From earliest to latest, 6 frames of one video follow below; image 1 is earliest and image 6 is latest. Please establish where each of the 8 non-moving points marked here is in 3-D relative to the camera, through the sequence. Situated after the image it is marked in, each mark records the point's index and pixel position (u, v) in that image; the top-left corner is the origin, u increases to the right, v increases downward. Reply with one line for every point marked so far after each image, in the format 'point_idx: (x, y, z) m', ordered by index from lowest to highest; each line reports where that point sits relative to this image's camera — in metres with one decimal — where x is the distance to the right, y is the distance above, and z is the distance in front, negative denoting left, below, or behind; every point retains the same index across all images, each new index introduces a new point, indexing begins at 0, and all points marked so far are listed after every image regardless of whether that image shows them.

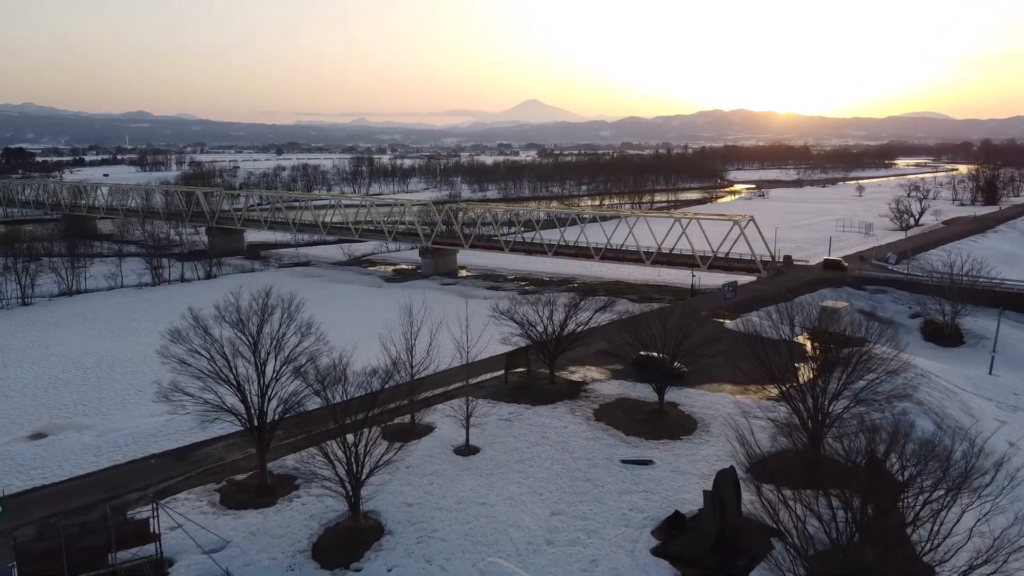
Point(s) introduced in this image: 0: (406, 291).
0: (-2.6, -0.6, +20.1) m
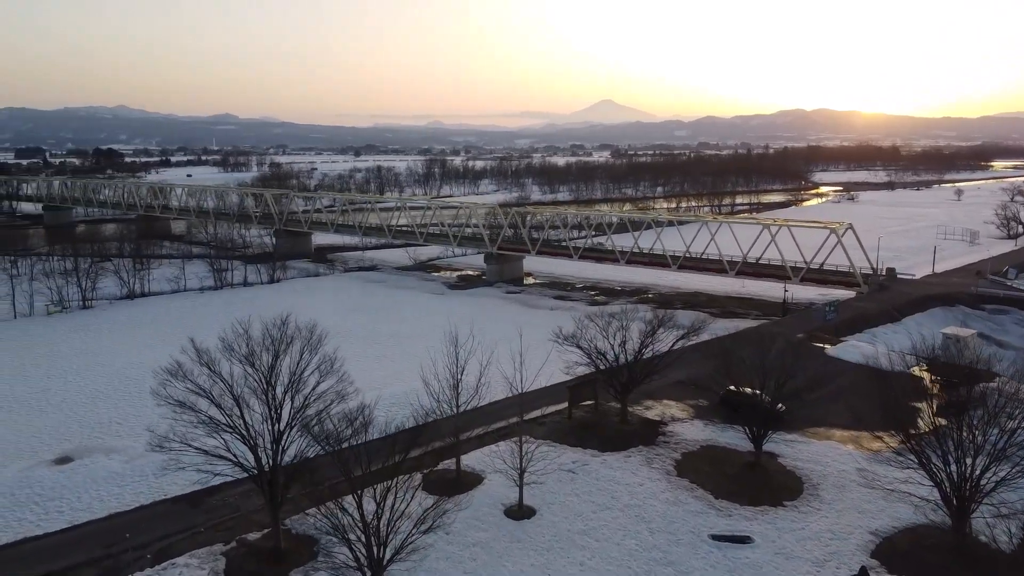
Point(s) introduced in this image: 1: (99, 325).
0: (-1.0, -0.8, +18.8) m
1: (-9.8, -0.9, +19.6) m
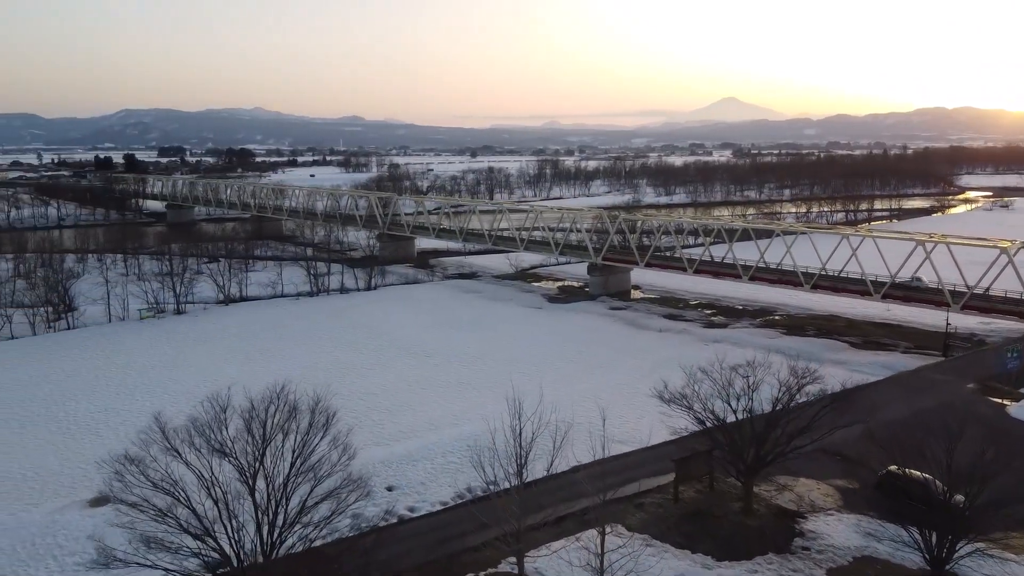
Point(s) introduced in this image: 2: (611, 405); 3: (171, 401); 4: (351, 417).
0: (+1.1, -1.2, +16.9) m
1: (-7.5, -1.1, +18.9) m
2: (+1.5, -1.9, +12.7) m
3: (-5.6, -1.9, +13.6) m
4: (-2.4, -2.0, +12.4) m
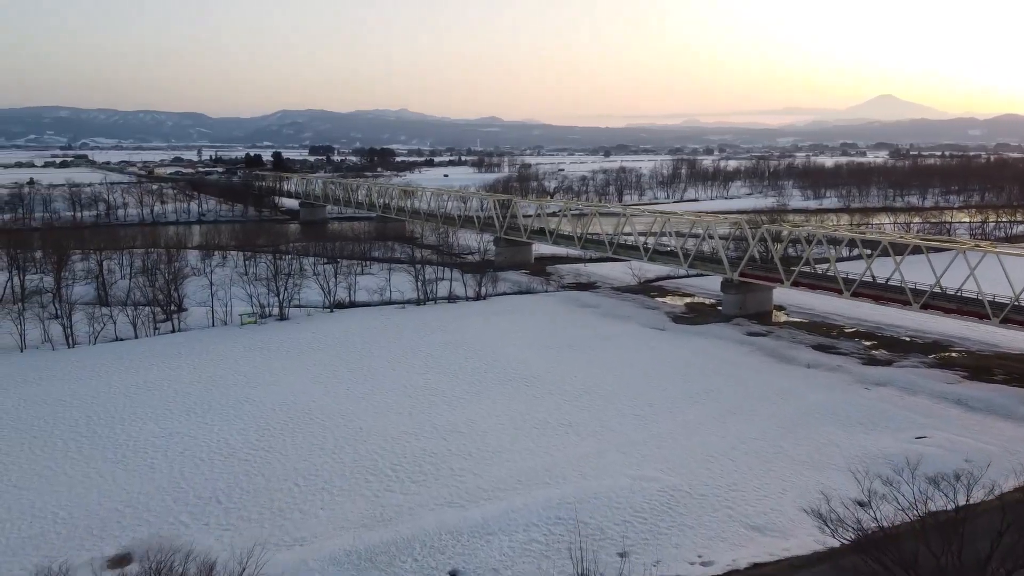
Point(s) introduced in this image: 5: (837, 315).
0: (+3.1, -1.6, +14.4) m
1: (-5.0, -1.2, +17.7) m
2: (+2.9, -2.3, +10.2) m
3: (-4.0, -2.1, +12.2) m
4: (-1.1, -2.3, +10.6) m
5: (+7.8, -0.7, +19.8) m
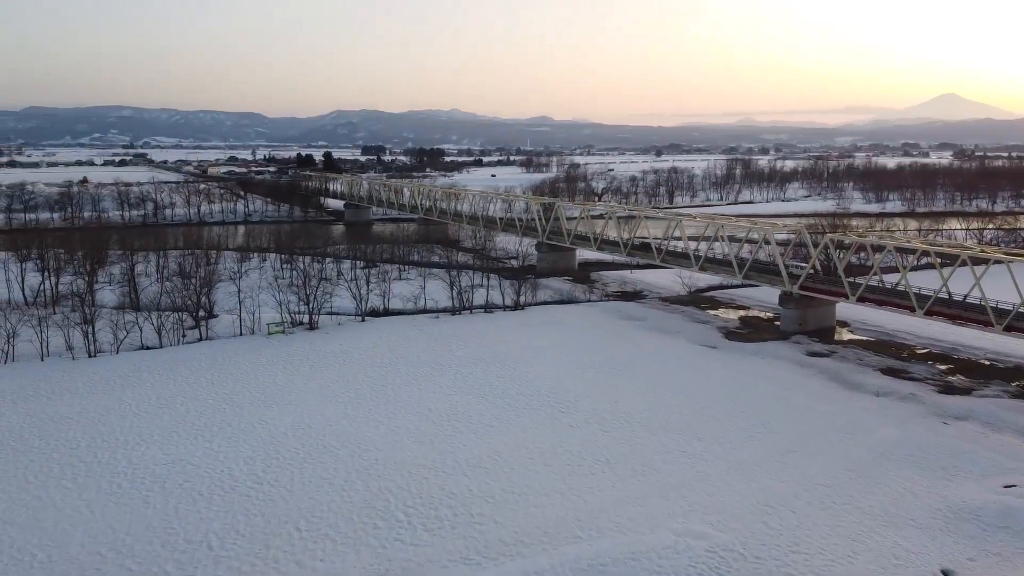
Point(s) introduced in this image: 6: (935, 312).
0: (+3.7, -1.9, +13.0) m
1: (-4.2, -1.4, +16.8) m
2: (+3.2, -2.6, +8.8) m
3: (-3.6, -2.3, +11.2) m
4: (-0.8, -2.5, +9.4) m
5: (+8.7, -1.0, +18.1) m
6: (+8.1, -0.5, +15.8) m
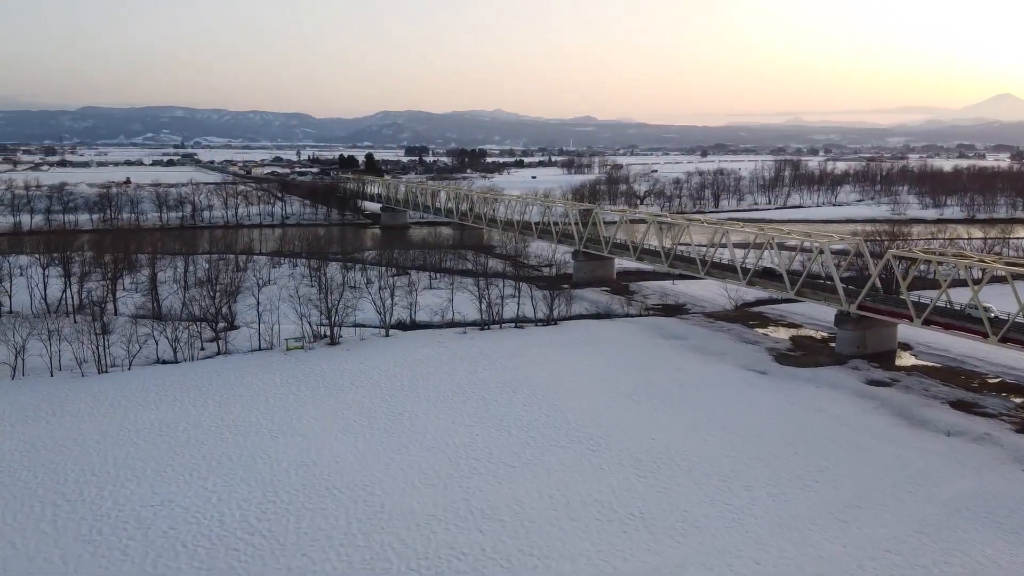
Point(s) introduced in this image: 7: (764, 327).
0: (+4.0, -2.3, +11.6) m
1: (-3.7, -1.7, +15.8) m
2: (+3.3, -3.0, +7.4) m
3: (-3.4, -2.6, +10.2) m
4: (-0.6, -2.8, +8.3) m
5: (+9.3, -1.4, +16.4) m
6: (+8.6, -0.9, +14.1) m
7: (+6.1, -1.0, +19.9) m
